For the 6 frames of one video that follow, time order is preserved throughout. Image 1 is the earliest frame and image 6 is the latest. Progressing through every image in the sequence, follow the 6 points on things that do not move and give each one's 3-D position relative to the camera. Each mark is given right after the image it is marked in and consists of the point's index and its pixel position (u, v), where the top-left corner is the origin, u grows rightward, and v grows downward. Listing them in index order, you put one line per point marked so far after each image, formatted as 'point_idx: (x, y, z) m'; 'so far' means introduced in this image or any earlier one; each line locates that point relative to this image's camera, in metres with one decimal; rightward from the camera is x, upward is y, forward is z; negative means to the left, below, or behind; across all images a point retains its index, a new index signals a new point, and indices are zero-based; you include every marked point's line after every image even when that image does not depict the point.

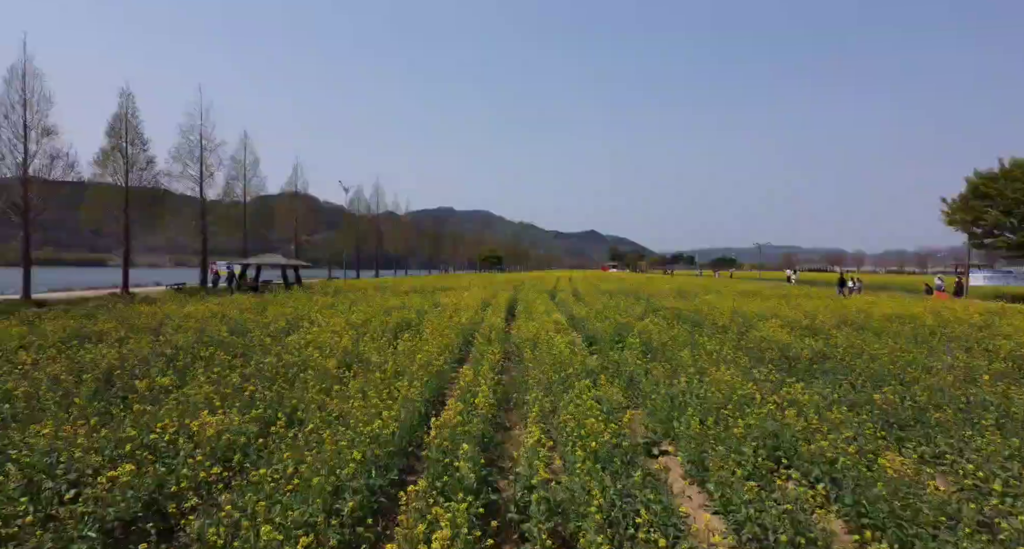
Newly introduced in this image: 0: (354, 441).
0: (-1.4, -1.4, +5.4) m
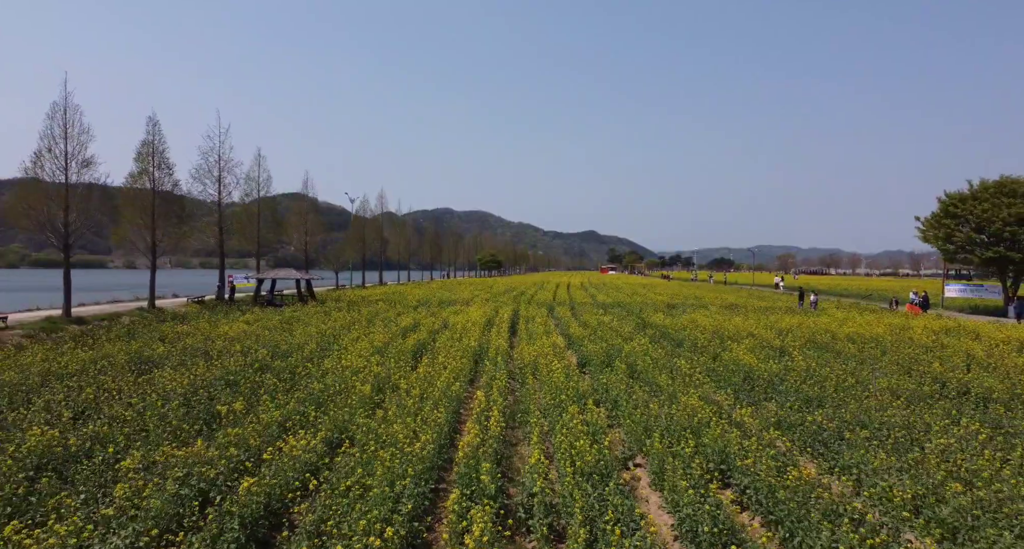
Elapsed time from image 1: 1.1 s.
0: (-1.3, -2.1, +7.3) m
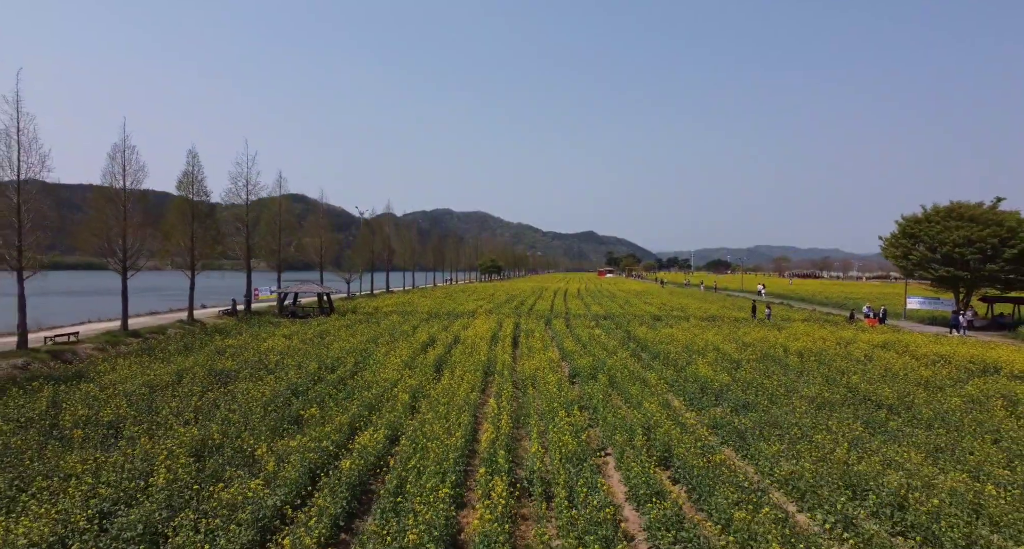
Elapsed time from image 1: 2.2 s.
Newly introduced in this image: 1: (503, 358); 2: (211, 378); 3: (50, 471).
0: (-1.2, -2.9, +10.6) m
1: (-0.3, -2.6, +19.3) m
2: (-7.7, -2.7, +16.1) m
3: (-6.9, -2.9, +9.4) m
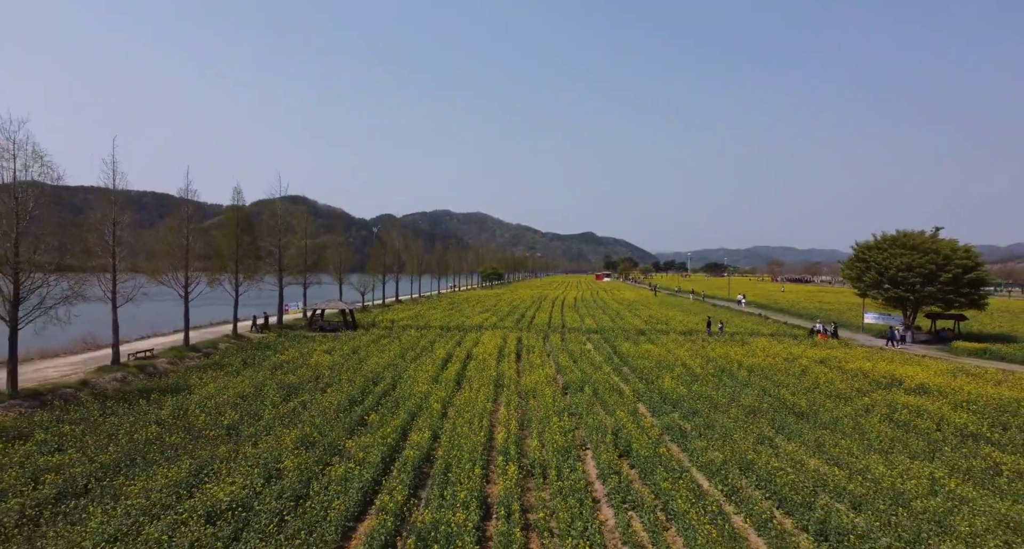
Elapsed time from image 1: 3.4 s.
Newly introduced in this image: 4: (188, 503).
0: (-1.0, -4.1, +15.2) m
1: (-0.1, -3.8, +24.0) m
2: (-7.6, -3.9, +20.8) m
3: (-6.7, -4.1, +14.1) m
4: (-6.0, -4.2, +11.6) m
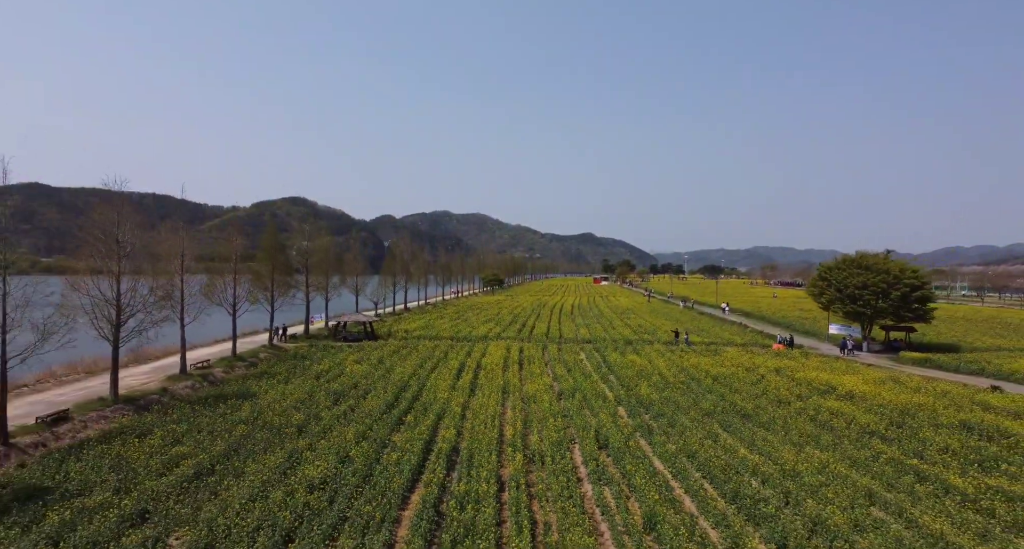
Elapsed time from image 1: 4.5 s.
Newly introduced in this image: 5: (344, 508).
0: (-0.8, -5.2, +20.1) m
1: (+0.1, -4.9, +28.8) m
2: (-7.4, -5.0, +25.6) m
3: (-6.5, -5.2, +18.9) m
4: (-5.8, -5.3, +16.4) m
5: (-4.0, -5.5, +14.9) m
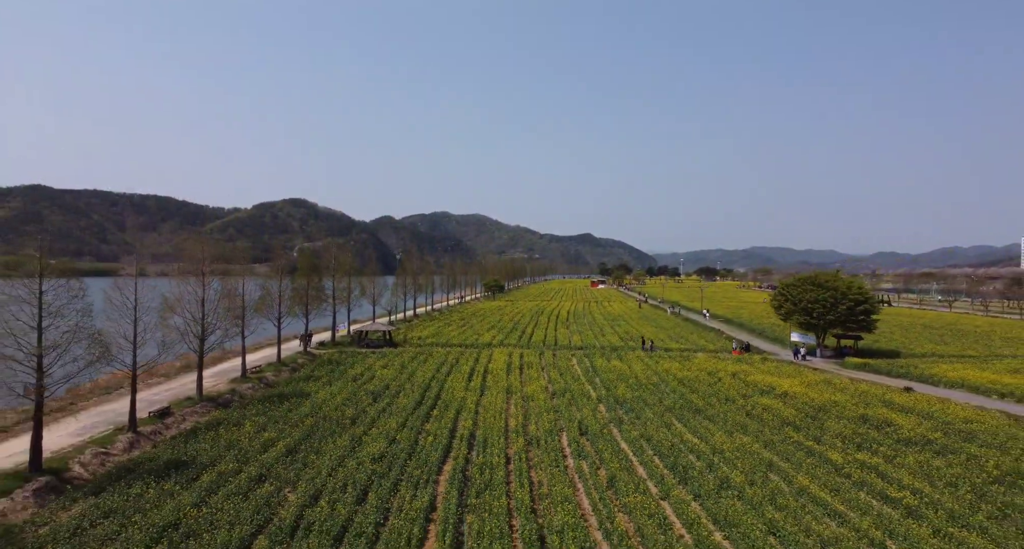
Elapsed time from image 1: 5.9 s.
0: (-0.7, -6.4, +26.6) m
1: (+0.2, -6.1, +35.3) m
2: (-7.3, -6.2, +32.1) m
3: (-6.4, -6.4, +25.4) m
4: (-5.6, -6.6, +22.9) m
5: (-3.8, -6.8, +21.4) m
